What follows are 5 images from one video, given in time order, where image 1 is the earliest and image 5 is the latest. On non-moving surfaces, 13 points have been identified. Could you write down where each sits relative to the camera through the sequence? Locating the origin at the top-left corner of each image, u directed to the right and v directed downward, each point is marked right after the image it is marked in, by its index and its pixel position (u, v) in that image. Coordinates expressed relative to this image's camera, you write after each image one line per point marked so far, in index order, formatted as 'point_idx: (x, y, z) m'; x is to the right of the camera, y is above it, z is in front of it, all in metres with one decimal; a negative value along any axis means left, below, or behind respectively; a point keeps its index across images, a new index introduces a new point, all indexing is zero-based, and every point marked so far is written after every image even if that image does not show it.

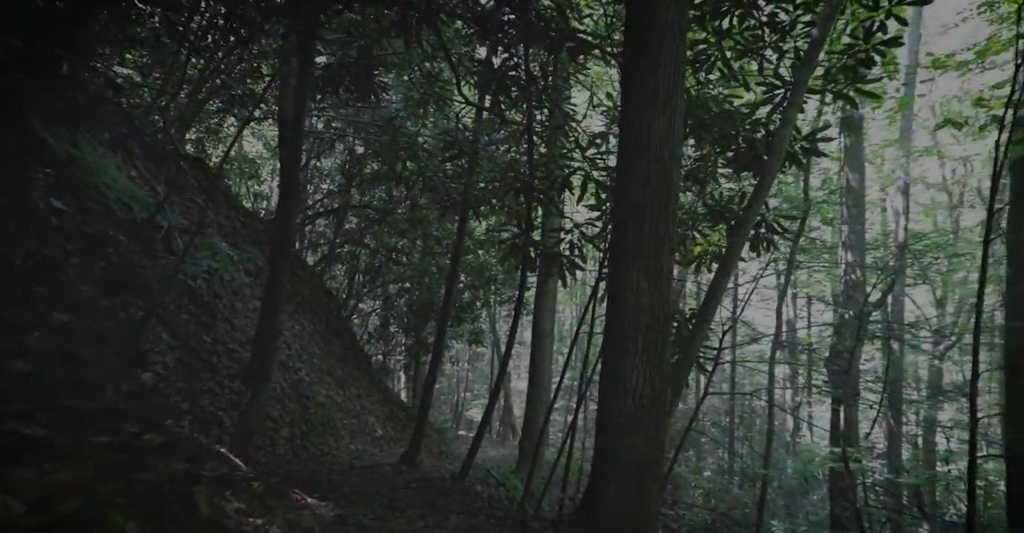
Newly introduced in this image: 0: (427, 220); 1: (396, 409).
0: (-1.3, +0.7, +12.3) m
1: (-2.0, -2.4, +13.6) m
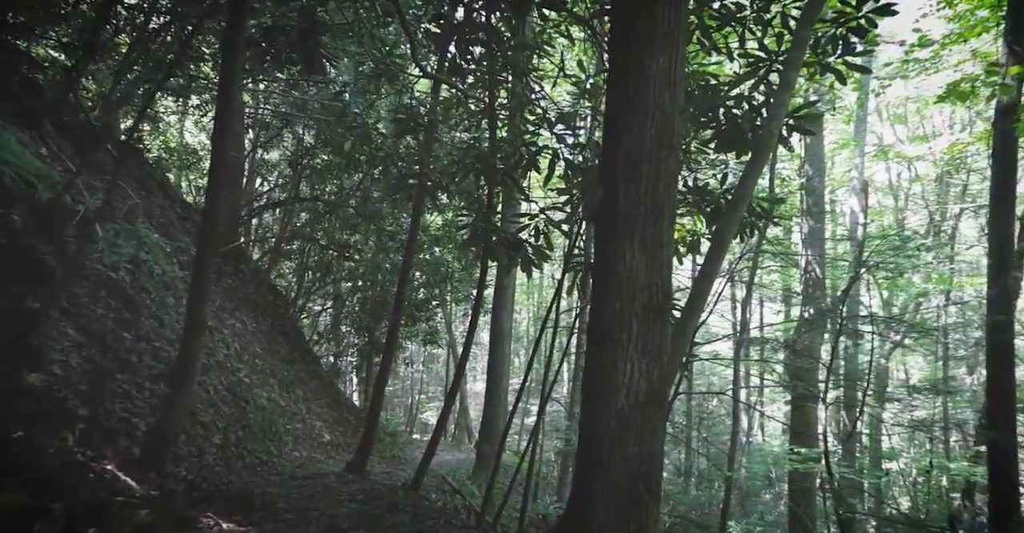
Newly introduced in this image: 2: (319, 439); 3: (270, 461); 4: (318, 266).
0: (-2.0, +0.8, +11.7) m
1: (-2.7, -2.4, +12.9) m
2: (-2.3, -2.1, +9.6) m
3: (-2.3, -1.8, +7.4) m
4: (-3.1, 0.0, +12.8) m
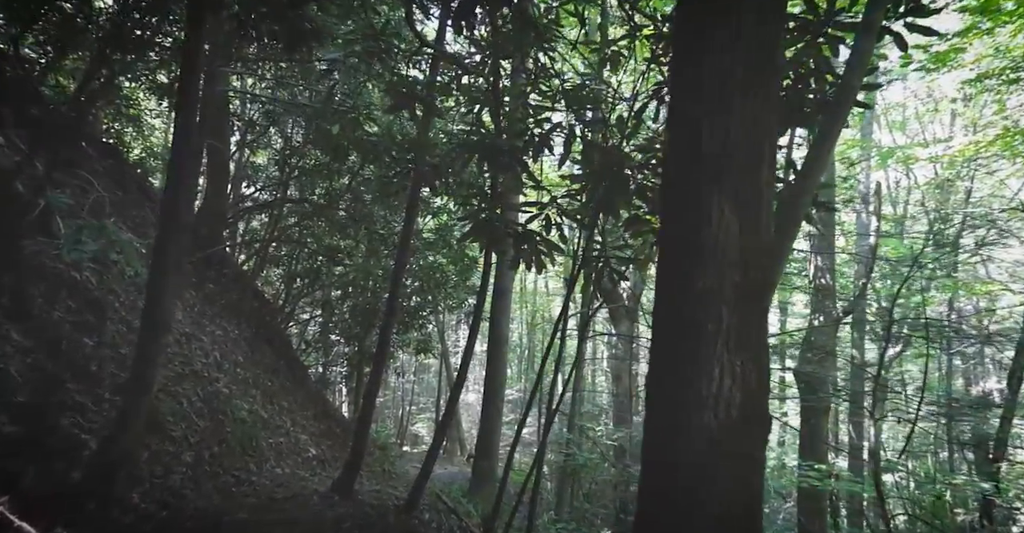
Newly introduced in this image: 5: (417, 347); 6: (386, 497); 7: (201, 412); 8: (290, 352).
0: (-2.0, +0.8, +11.1) m
1: (-2.7, -2.4, +12.2) m
2: (-2.3, -2.1, +9.0) m
3: (-2.2, -1.8, +6.7) m
4: (-3.2, -0.1, +12.1) m
5: (-1.7, -1.4, +13.7) m
6: (-1.2, -2.2, +7.4) m
7: (-2.8, -1.3, +7.1) m
8: (-3.5, -1.4, +12.5) m
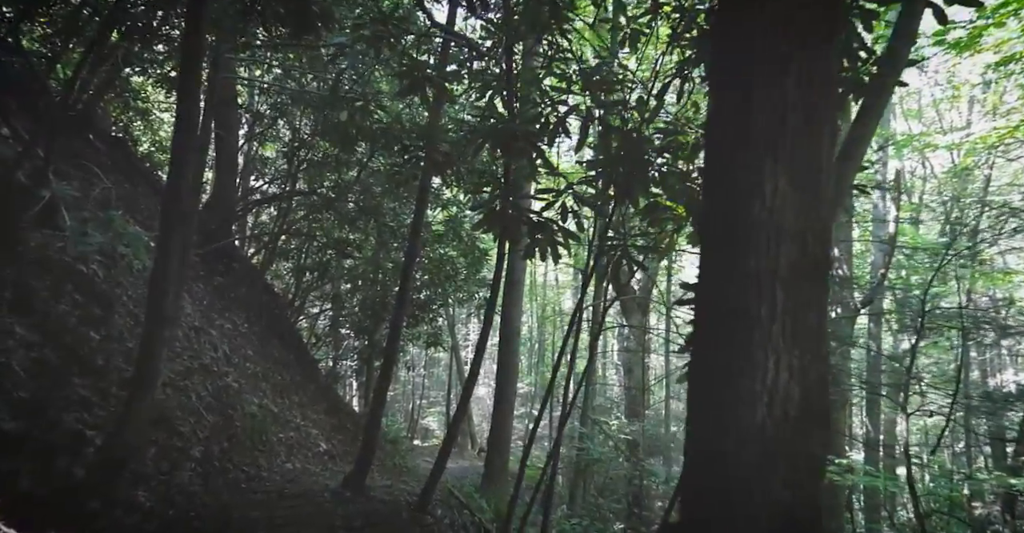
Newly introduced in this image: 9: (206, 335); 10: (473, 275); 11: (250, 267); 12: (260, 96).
0: (-1.8, +0.9, +10.9) m
1: (-2.5, -2.3, +12.1) m
2: (-2.2, -2.1, +8.9) m
3: (-2.1, -1.8, +6.6) m
4: (-3.0, 0.0, +12.0) m
5: (-1.5, -1.3, +13.6) m
6: (-1.0, -2.1, +7.3) m
7: (-2.7, -1.2, +7.0) m
8: (-3.3, -1.3, +12.4) m
9: (-3.2, -0.7, +8.2) m
10: (-0.6, -0.1, +12.4) m
11: (-3.9, 0.0, +11.8) m
12: (-3.5, +2.4, +11.0) m
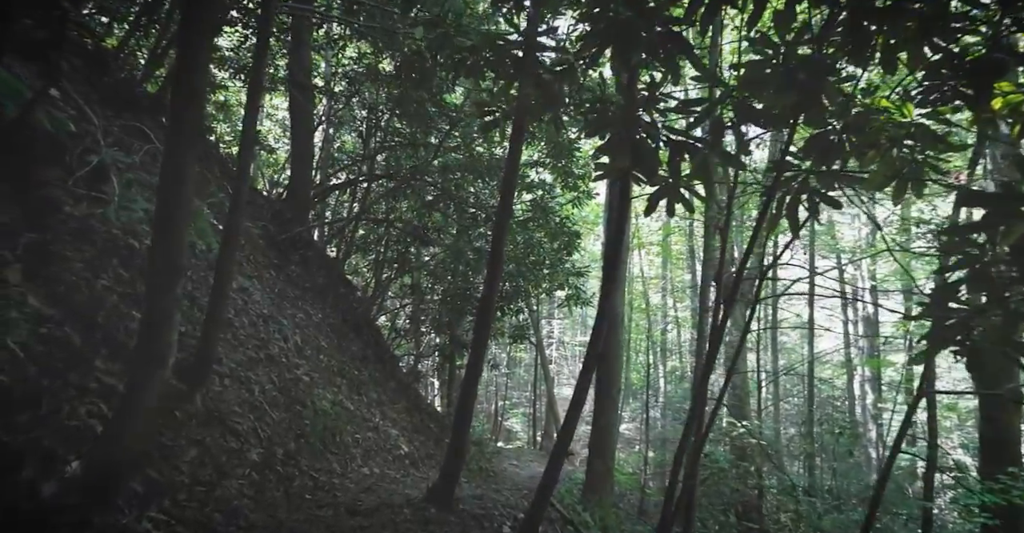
0: (-0.6, +1.1, +9.9) m
1: (-1.2, -2.1, +11.2) m
2: (-1.2, -1.9, +7.9) m
3: (-1.3, -1.5, +5.6) m
4: (-1.7, +0.2, +11.1) m
5: (0.0, -1.1, +12.5) m
6: (-0.2, -1.9, +6.2) m
7: (-1.8, -1.0, +6.1) m
8: (-2.0, -1.1, +11.6) m
9: (-2.2, -0.5, +7.4) m
10: (+0.7, +0.1, +11.3) m
11: (-2.6, +0.2, +11.0) m
12: (-2.3, +2.5, +10.1) m
